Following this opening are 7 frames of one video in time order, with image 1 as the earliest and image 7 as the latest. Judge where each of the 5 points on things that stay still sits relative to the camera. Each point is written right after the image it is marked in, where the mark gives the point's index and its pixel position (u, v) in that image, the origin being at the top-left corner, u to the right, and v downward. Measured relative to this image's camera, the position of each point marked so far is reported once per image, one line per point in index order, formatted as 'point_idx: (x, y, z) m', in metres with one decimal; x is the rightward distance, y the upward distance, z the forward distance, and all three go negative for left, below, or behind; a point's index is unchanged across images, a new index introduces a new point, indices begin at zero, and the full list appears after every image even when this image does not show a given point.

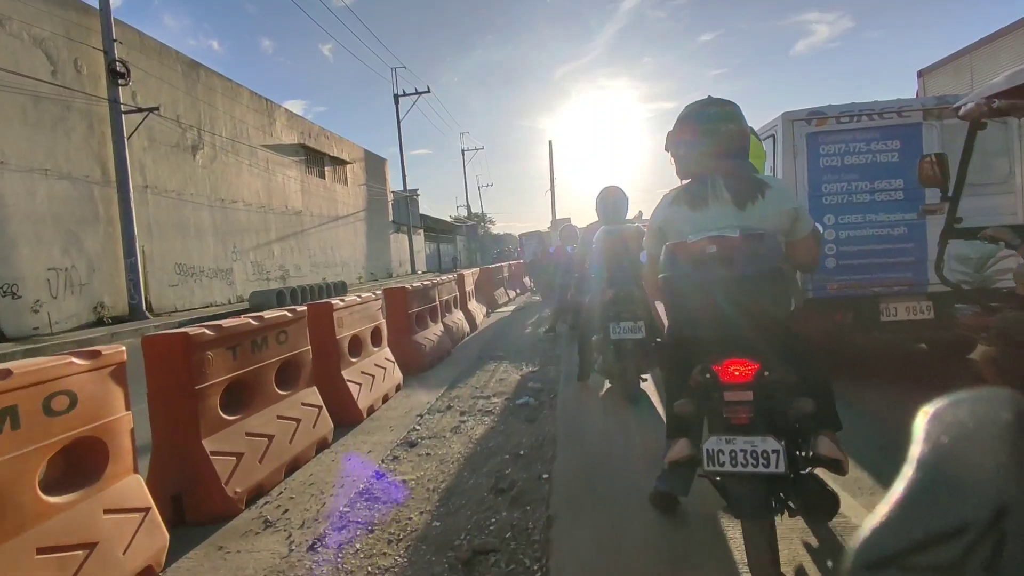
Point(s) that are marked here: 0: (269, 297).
0: (-7.7, -0.3, +18.5) m
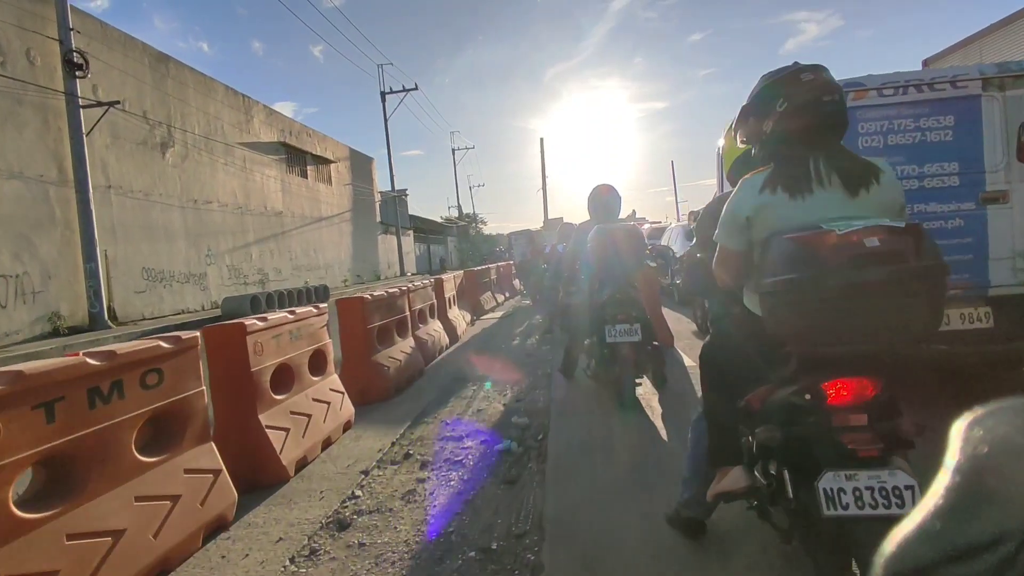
0: (-8.0, -0.4, +17.4) m
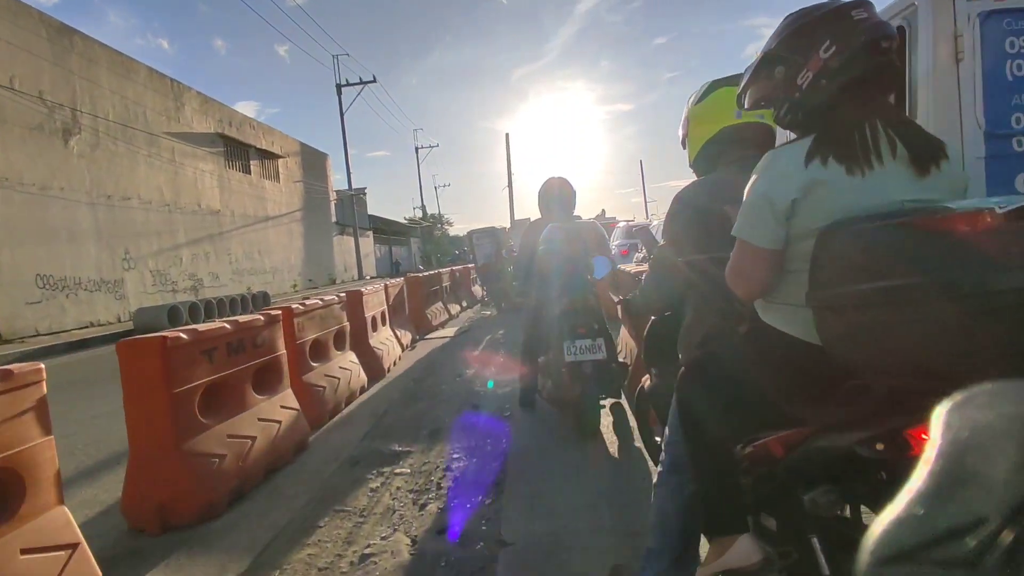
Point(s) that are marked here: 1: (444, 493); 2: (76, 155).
0: (-9.0, -0.7, +15.0) m
1: (-0.3, -1.0, +2.9) m
2: (-11.9, +3.6, +16.1) m
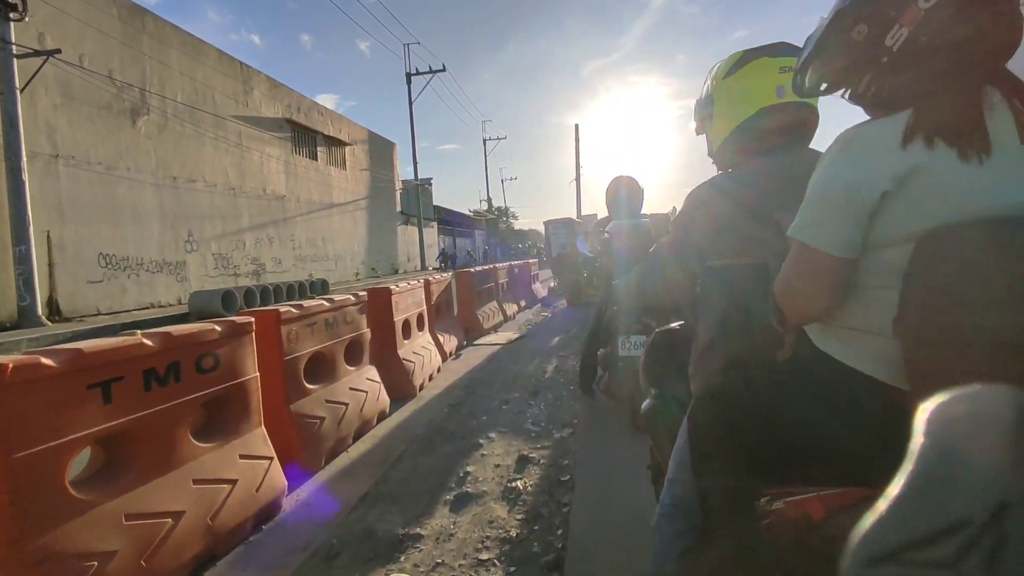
0: (-7.5, -0.3, +14.7) m
1: (-0.2, -1.1, +1.8) m
2: (-10.0, +4.1, +16.1) m
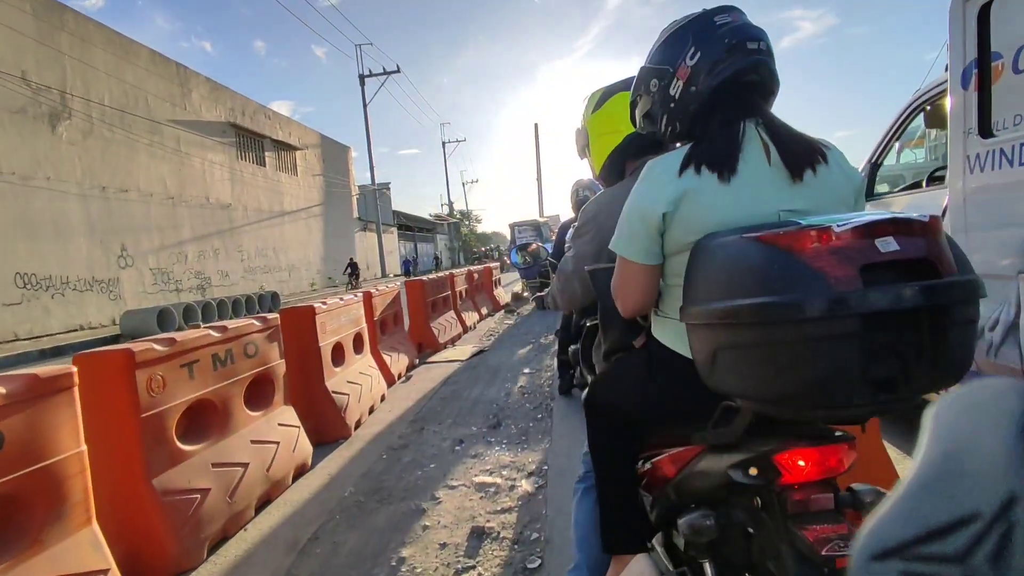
0: (-8.3, -0.7, +13.5) m
1: (-0.3, -1.1, +1.1) m
2: (-11.2, +3.6, +14.7) m
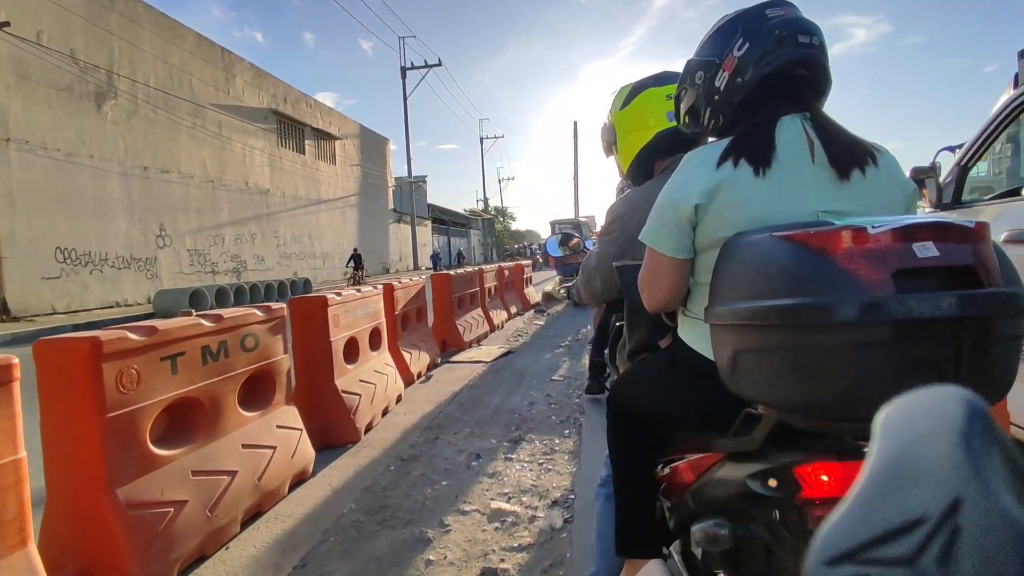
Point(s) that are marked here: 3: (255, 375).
0: (-7.7, -0.2, +13.6) m
1: (-0.3, -1.1, +0.7) m
2: (-10.2, +4.2, +14.9) m
3: (-1.1, -0.4, +2.6) m
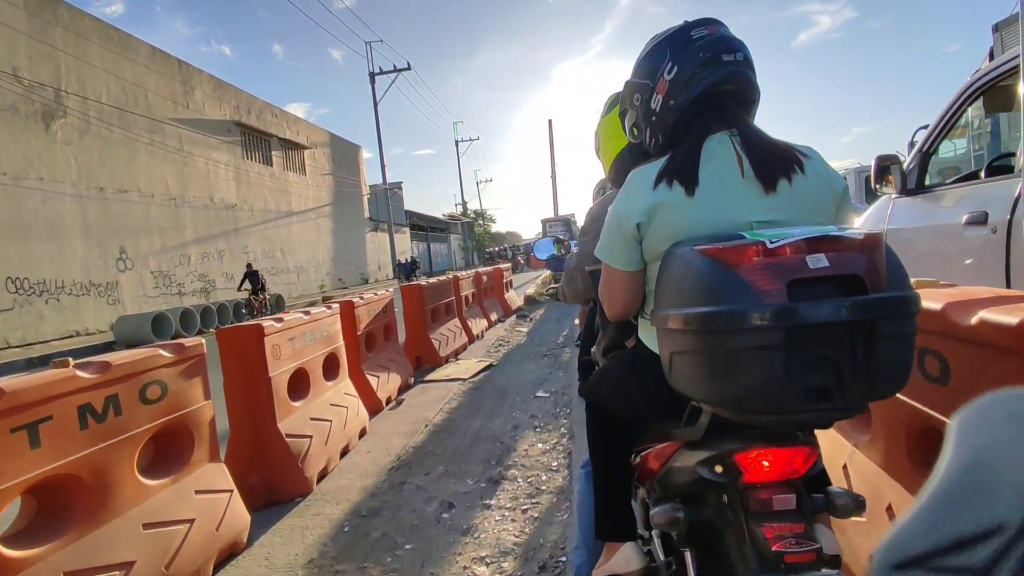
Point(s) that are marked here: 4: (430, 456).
0: (-8.1, -0.8, +12.9) m
1: (-0.3, -1.2, +0.2) m
2: (-10.9, +3.5, +14.2) m
3: (-1.2, -0.5, +2.1) m
4: (-0.4, -0.9, +3.2) m
